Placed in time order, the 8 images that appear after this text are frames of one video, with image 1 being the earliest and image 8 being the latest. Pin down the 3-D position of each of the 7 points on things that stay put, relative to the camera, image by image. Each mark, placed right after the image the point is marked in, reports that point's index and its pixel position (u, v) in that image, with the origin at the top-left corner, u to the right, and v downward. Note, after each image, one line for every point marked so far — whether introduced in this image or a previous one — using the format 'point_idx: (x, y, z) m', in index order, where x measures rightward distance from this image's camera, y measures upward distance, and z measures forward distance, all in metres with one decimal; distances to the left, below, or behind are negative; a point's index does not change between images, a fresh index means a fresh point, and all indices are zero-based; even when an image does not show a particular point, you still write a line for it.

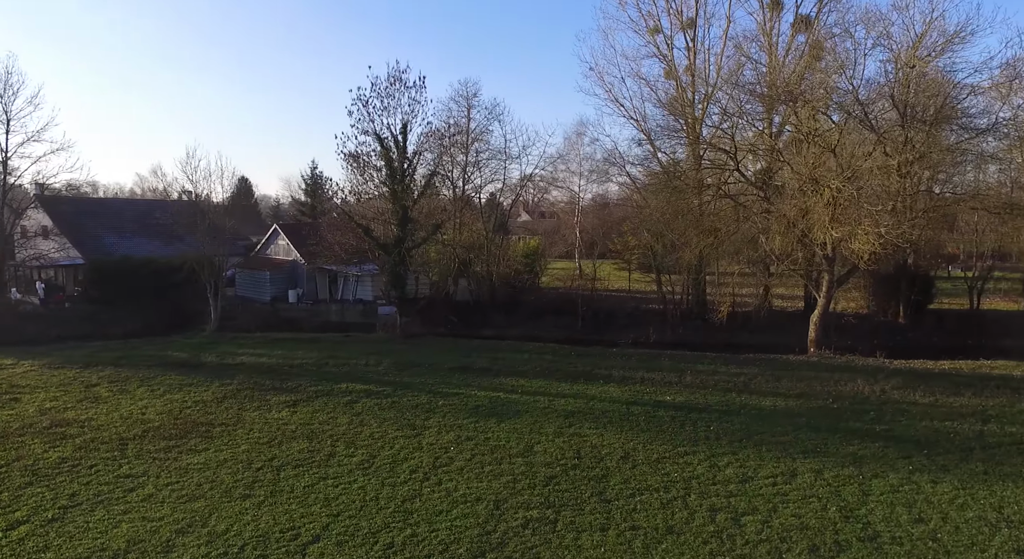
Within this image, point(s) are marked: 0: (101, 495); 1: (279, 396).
0: (-5.3, -2.8, +8.6) m
1: (-4.6, -2.3, +13.3) m
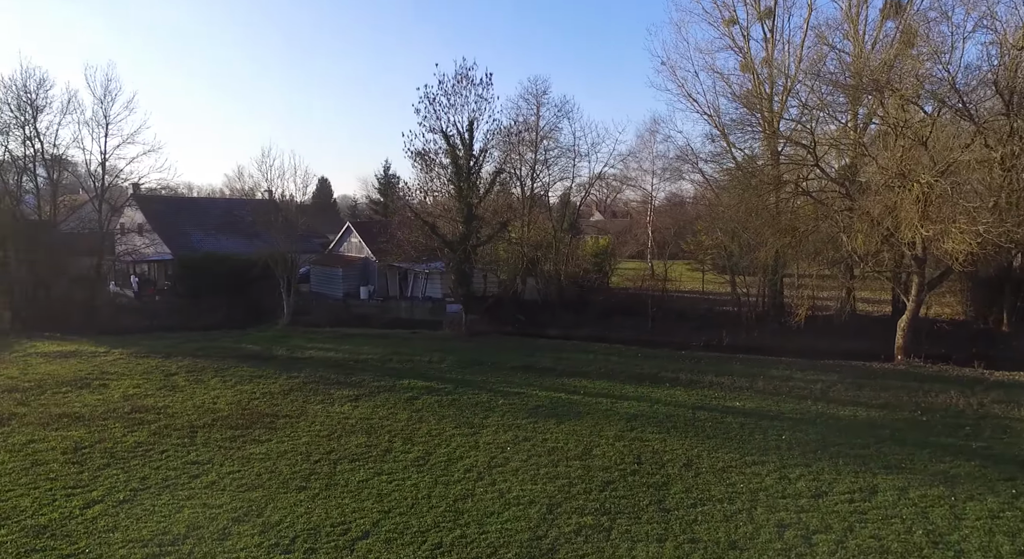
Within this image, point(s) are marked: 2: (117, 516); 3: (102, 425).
0: (-4.6, -2.7, +8.9) m
1: (-3.4, -2.2, +13.5) m
2: (-4.6, -2.8, +7.8) m
3: (-6.9, -2.5, +11.3) m
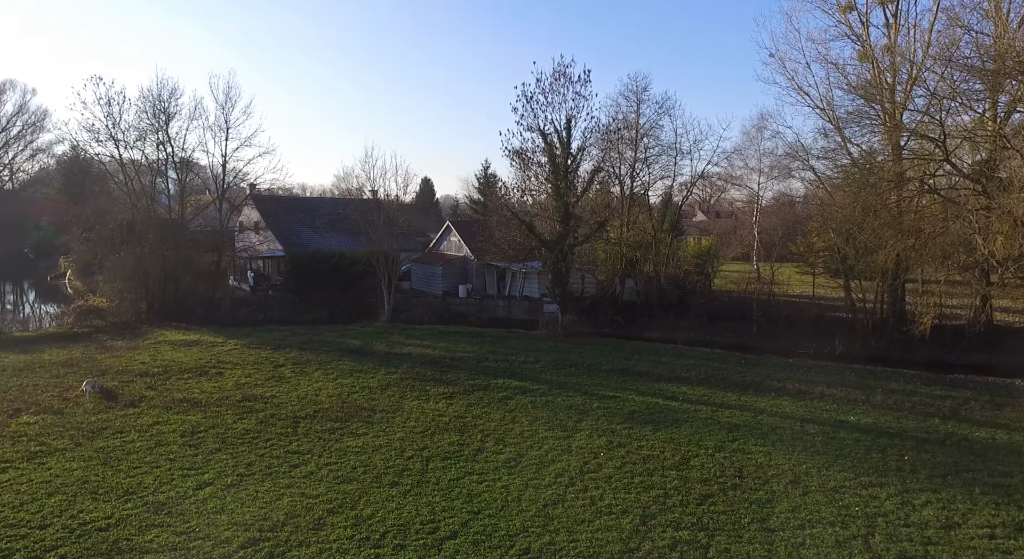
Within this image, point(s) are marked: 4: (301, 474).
0: (-3.4, -2.6, +9.3) m
1: (-1.5, -2.2, +13.6) m
2: (-3.6, -2.7, +8.2) m
3: (-5.3, -2.4, +12.0) m
4: (-2.9, -2.6, +9.1) m
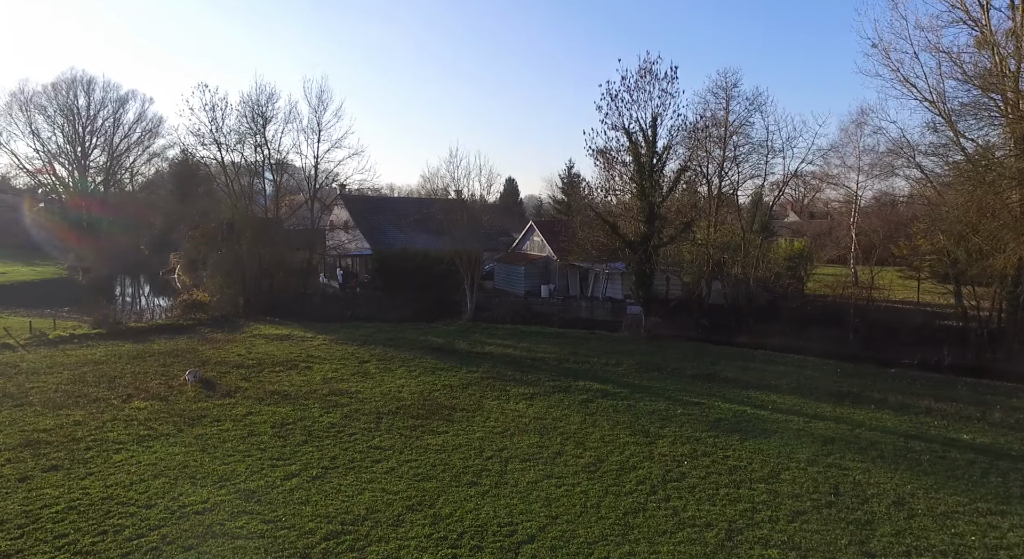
0: (-2.2, -2.6, +9.5) m
1: (+0.1, -2.2, +13.6) m
2: (-2.6, -2.7, +8.5) m
3: (-3.9, -2.3, +12.4) m
4: (-1.8, -2.6, +9.2) m
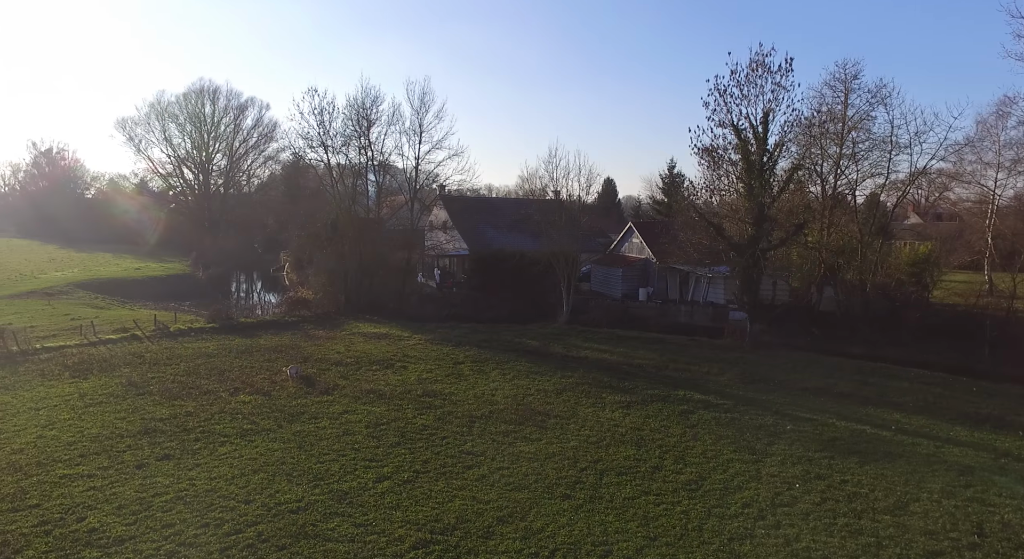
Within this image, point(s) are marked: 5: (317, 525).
0: (-0.9, -2.6, +9.4) m
1: (+2.0, -2.3, +13.1) m
2: (-1.4, -2.7, +8.4) m
3: (-2.1, -2.3, +12.5) m
4: (-0.5, -2.6, +9.0) m
5: (-2.2, -2.8, +7.6) m
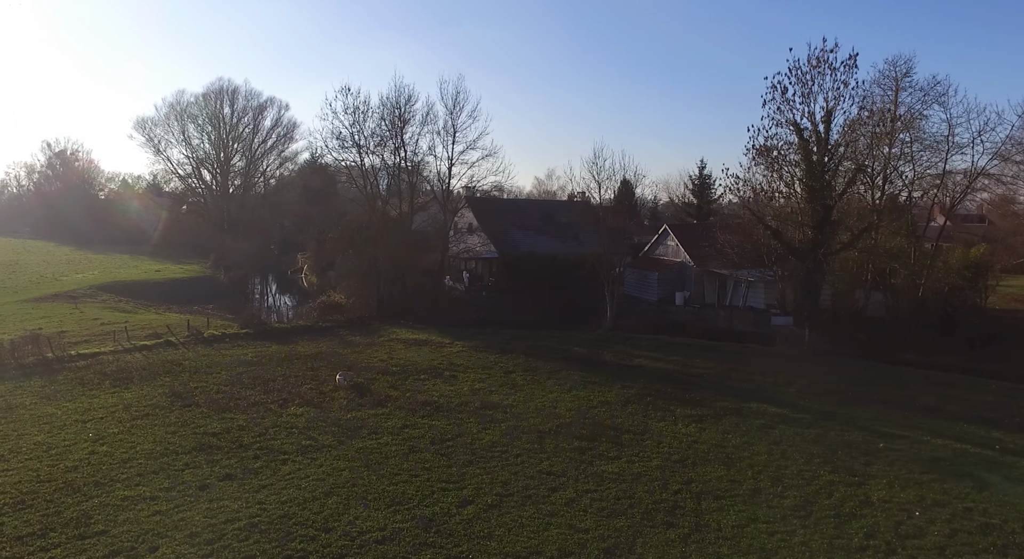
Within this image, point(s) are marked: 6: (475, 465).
0: (+0.2, -2.7, +8.8) m
1: (+3.2, -2.4, +12.4) m
2: (-0.3, -2.8, +7.8) m
3: (-0.9, -2.5, +11.9) m
4: (+0.6, -2.8, +8.4) m
5: (-1.1, -2.9, +7.0) m
6: (-0.5, -2.7, +9.6) m
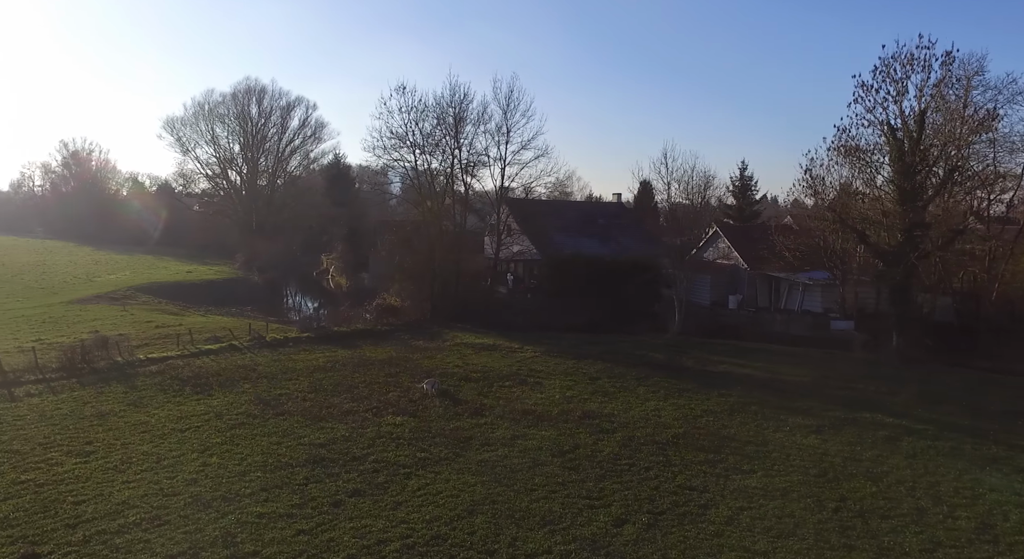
0: (+2.1, -2.8, +8.3) m
1: (+5.1, -2.5, +12.0) m
2: (+1.6, -2.9, +7.3) m
3: (+0.9, -2.5, +11.4) m
4: (+2.5, -2.8, +7.9) m
5: (+0.8, -2.9, +6.5) m
6: (+1.3, -2.7, +9.1) m
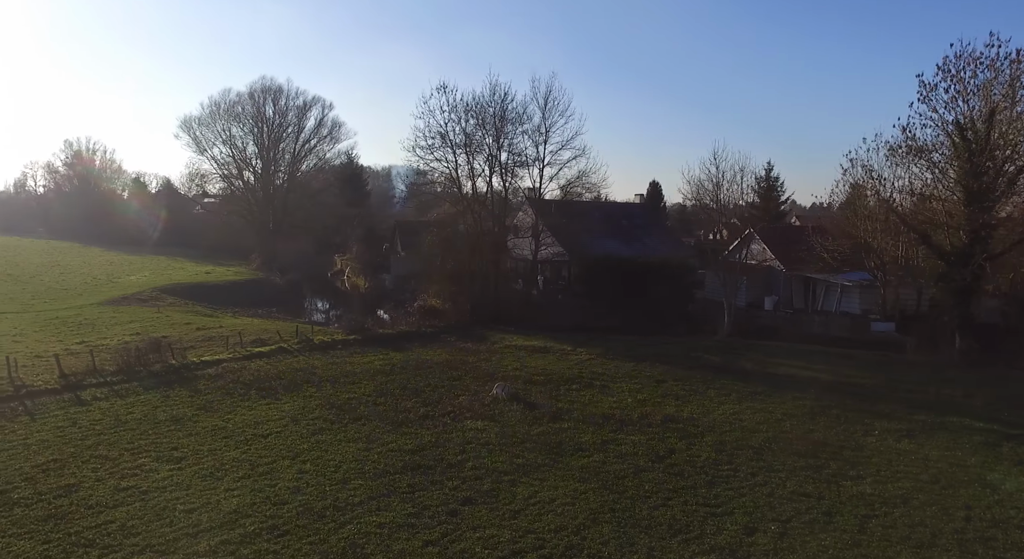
0: (+3.5, -2.8, +8.1) m
1: (+6.5, -2.5, +11.7) m
2: (+3.0, -2.9, +7.1) m
3: (+2.4, -2.5, +11.2) m
4: (+3.9, -2.8, +7.7) m
5: (+2.2, -3.0, +6.2) m
6: (+2.8, -2.7, +8.9) m
